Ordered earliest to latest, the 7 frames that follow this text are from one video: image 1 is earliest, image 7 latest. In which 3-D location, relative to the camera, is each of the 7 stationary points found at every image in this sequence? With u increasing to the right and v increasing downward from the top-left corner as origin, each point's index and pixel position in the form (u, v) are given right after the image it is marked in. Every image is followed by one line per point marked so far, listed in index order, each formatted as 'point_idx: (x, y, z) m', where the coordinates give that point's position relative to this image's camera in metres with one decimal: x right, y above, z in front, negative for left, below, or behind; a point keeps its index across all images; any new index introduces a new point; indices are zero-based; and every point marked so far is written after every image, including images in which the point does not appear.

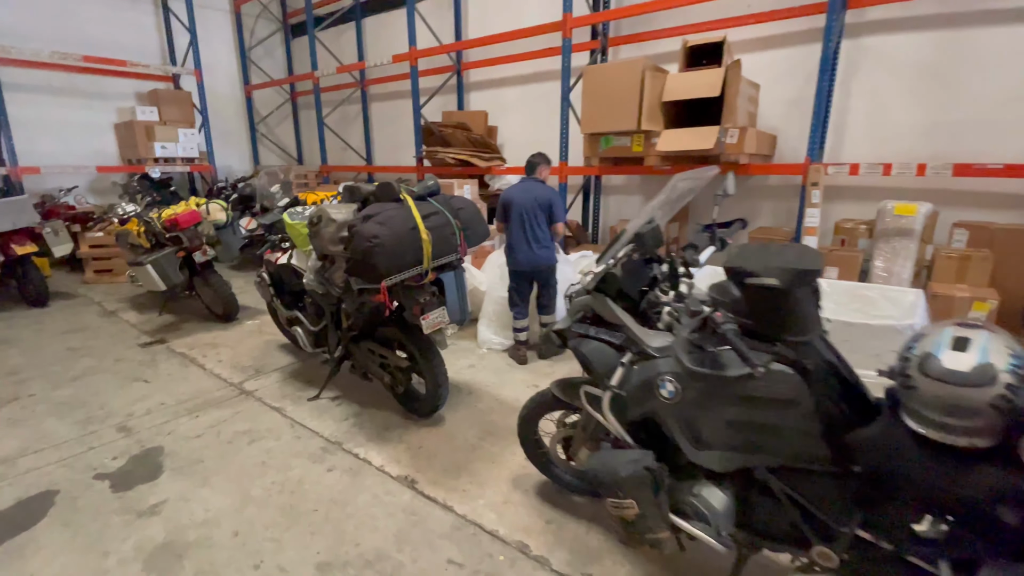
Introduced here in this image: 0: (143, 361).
0: (-2.6, -0.5, +3.4) m
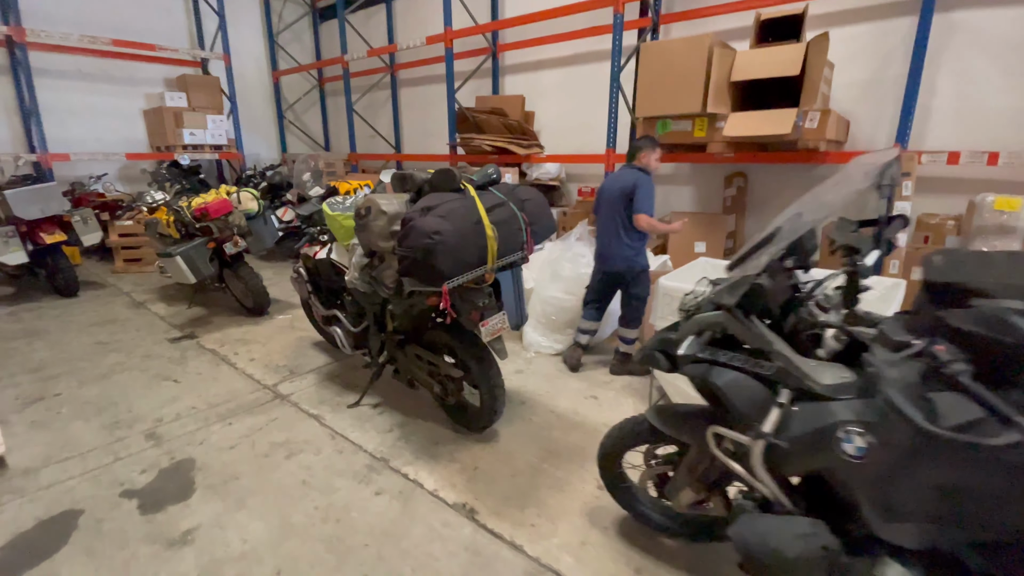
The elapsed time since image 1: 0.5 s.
0: (-2.3, -0.5, +3.2) m
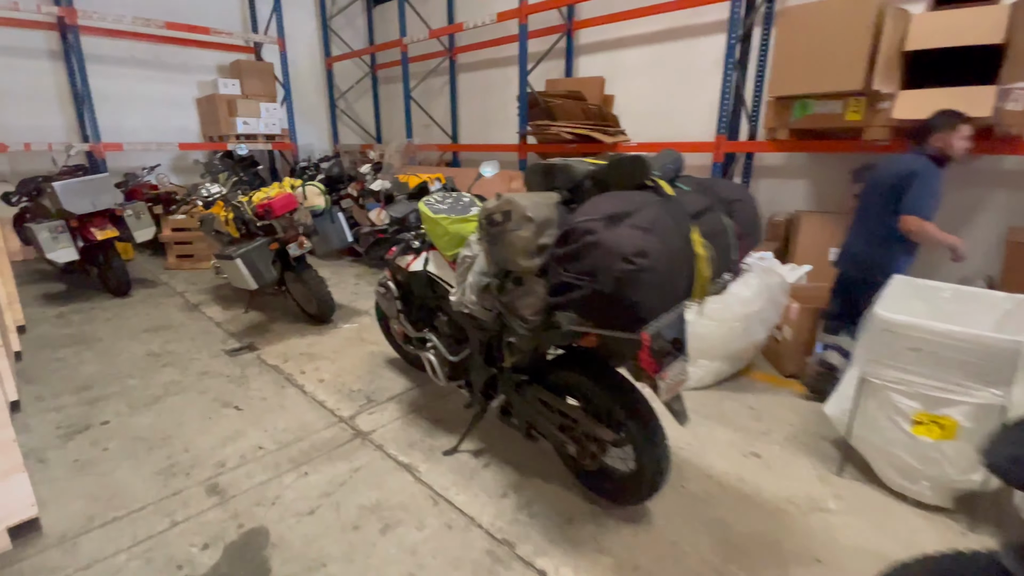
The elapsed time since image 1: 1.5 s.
0: (-1.6, -0.5, +2.8) m
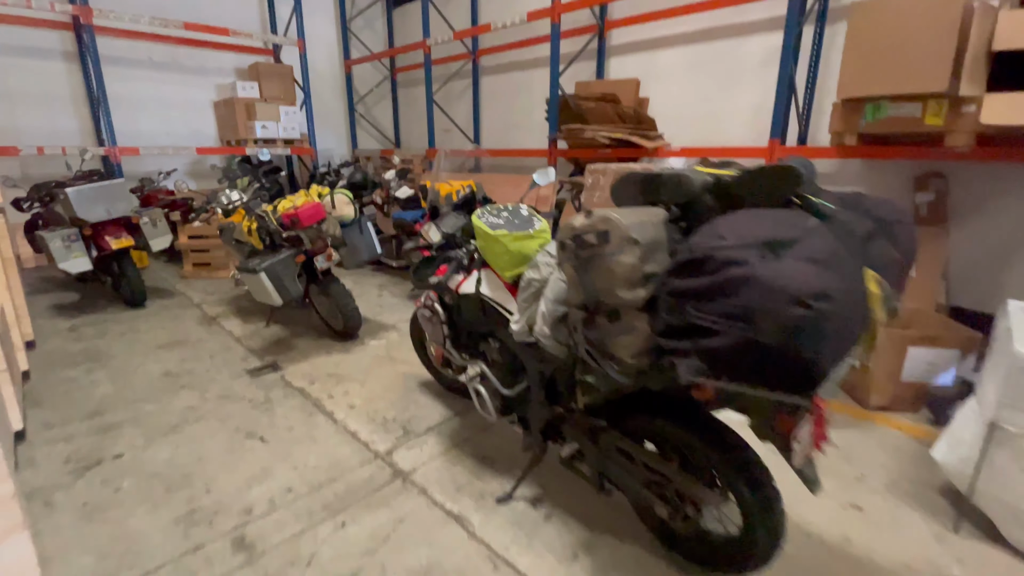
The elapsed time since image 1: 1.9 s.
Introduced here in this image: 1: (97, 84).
0: (-1.4, -0.6, +2.6) m
1: (-4.6, +2.3, +5.3) m
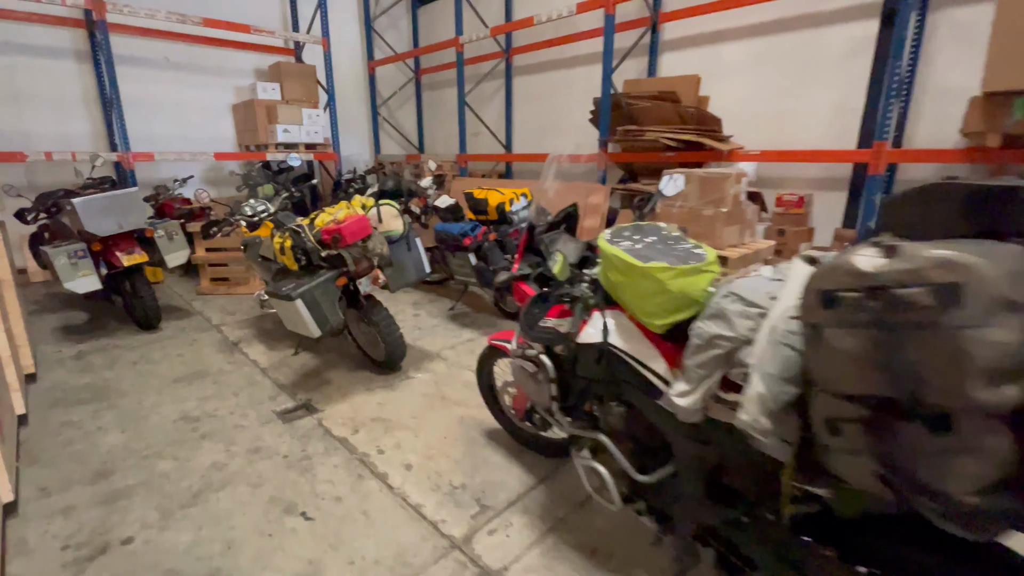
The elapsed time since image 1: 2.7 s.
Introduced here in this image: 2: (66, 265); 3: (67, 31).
0: (-1.0, -0.7, +2.1) m
1: (-4.1, +2.1, +4.9) m
2: (-3.0, +0.2, +3.2) m
3: (-4.6, +2.6, +4.9) m
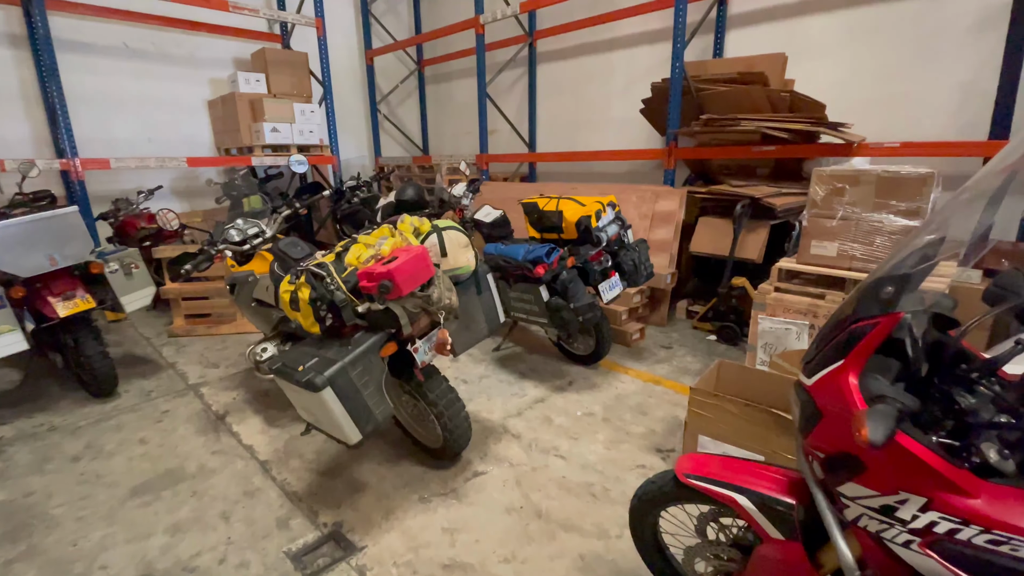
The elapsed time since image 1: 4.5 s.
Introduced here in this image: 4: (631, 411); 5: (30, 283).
0: (-0.5, -1.0, +1.2) m
1: (-3.8, +1.8, +3.9) m
2: (-2.5, -0.1, +2.2) m
3: (-4.2, +2.3, +3.9) m
4: (+0.6, -0.6, +2.4) m
5: (-2.4, 0.0, +2.4) m
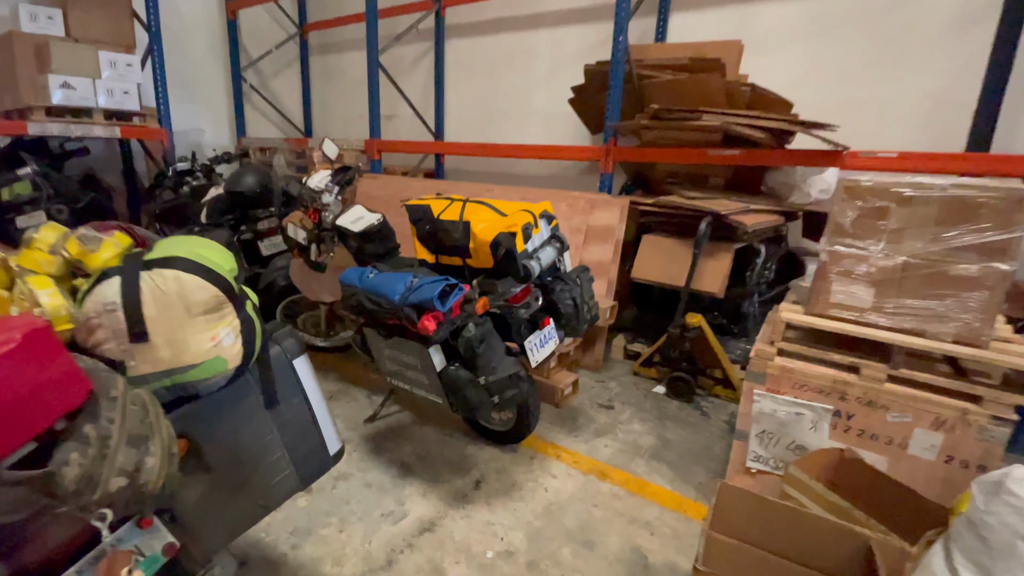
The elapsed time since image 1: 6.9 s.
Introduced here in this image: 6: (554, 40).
0: (-0.7, -1.2, +0.2) m
1: (-4.4, +1.6, +2.3) m
2: (-2.8, -0.3, +0.8) m
3: (-4.8, +2.2, +2.1) m
4: (+0.2, -0.8, +1.5) m
5: (-2.7, -0.1, +1.0) m
6: (+0.4, +2.1, +3.9) m
